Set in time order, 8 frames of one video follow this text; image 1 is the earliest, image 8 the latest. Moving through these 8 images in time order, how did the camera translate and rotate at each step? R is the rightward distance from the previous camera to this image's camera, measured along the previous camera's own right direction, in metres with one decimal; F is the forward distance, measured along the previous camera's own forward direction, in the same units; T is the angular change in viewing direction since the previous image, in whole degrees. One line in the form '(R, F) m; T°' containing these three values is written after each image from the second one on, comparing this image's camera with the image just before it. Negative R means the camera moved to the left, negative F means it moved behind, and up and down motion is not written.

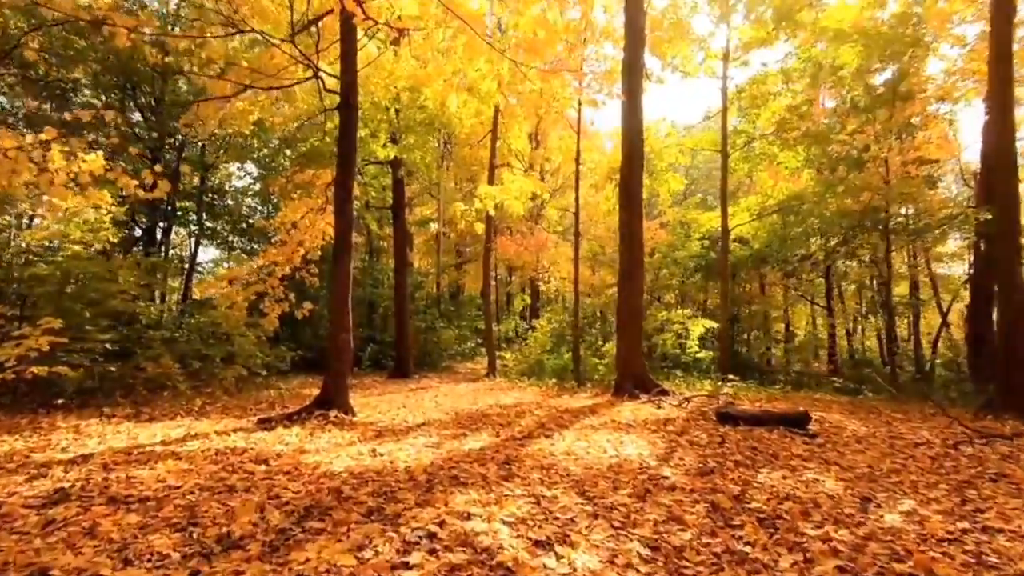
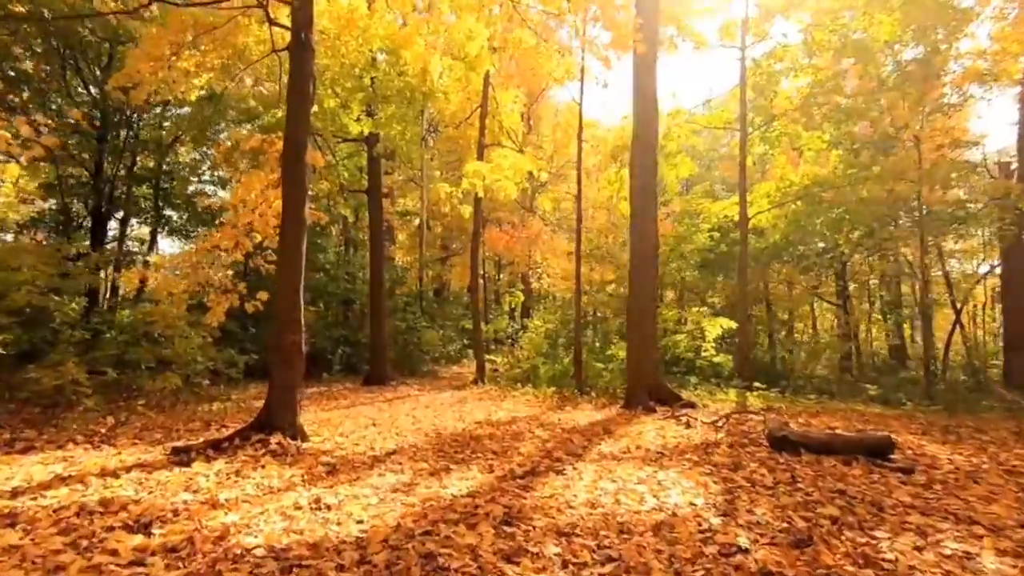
(-0.1, +2.0) m; +1°
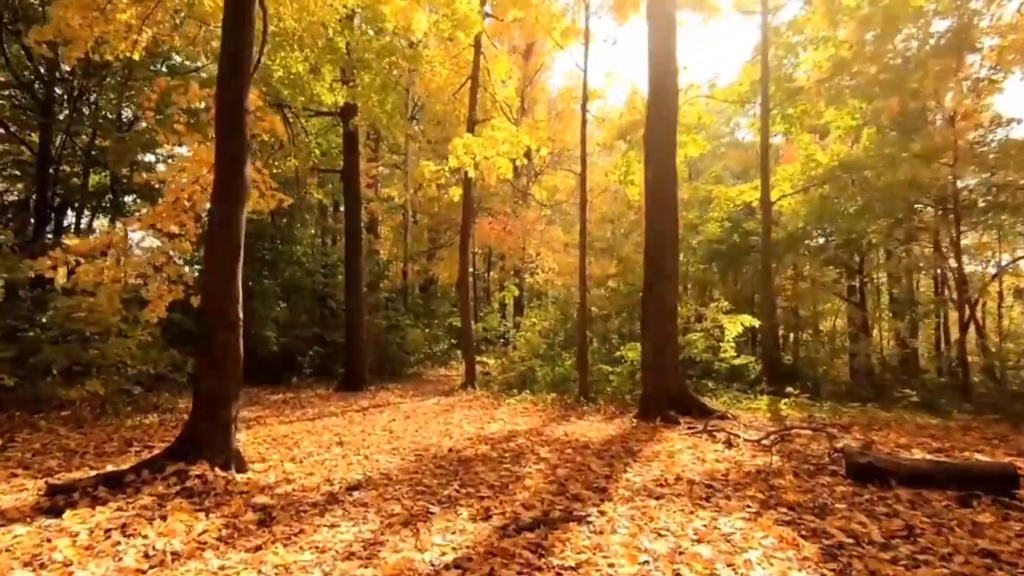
(-0.1, +1.7) m; +1°
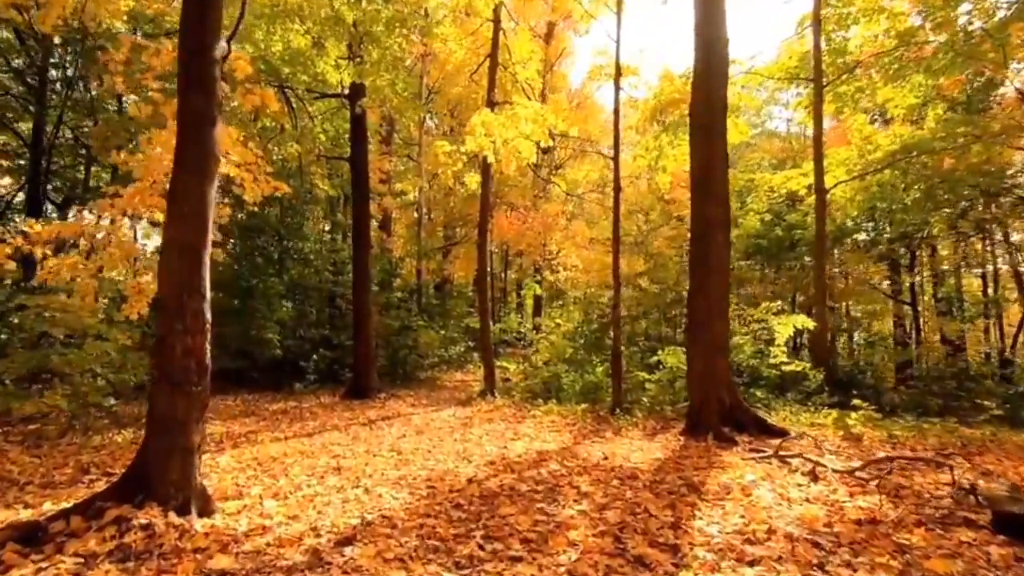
(-0.2, +1.3) m; -1°
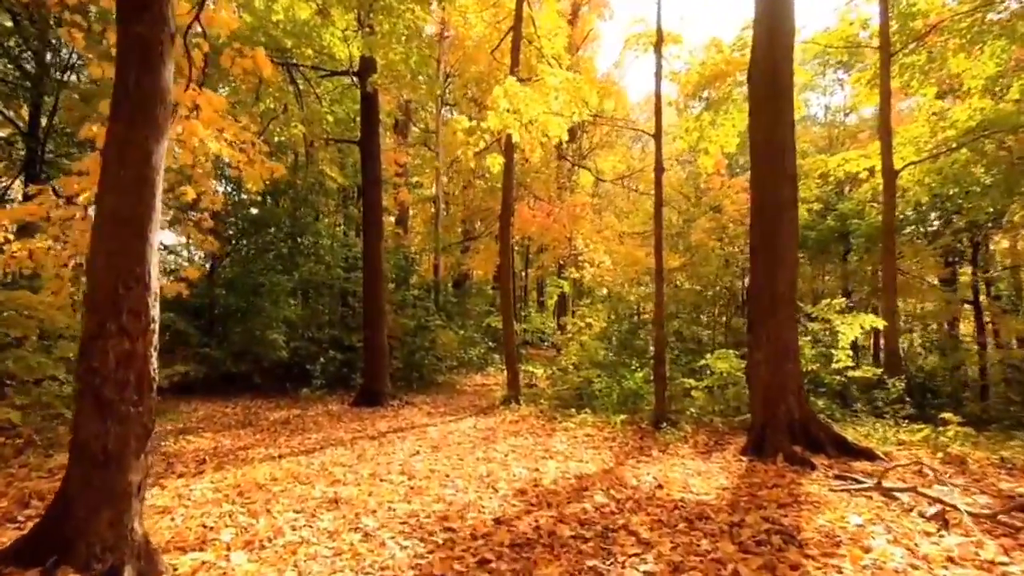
(-0.1, +1.2) m; -2°
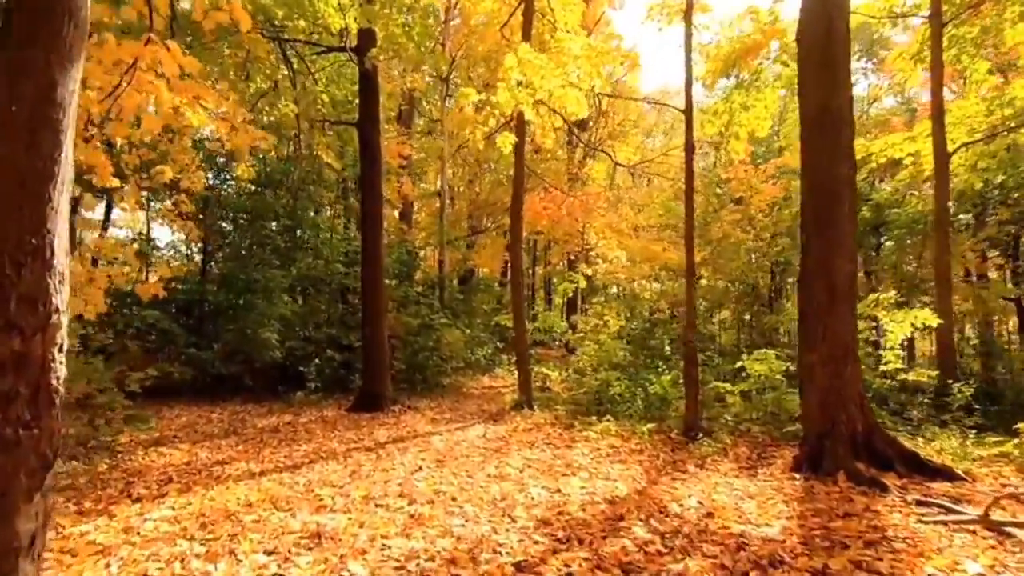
(-0.1, +0.9) m; 0°
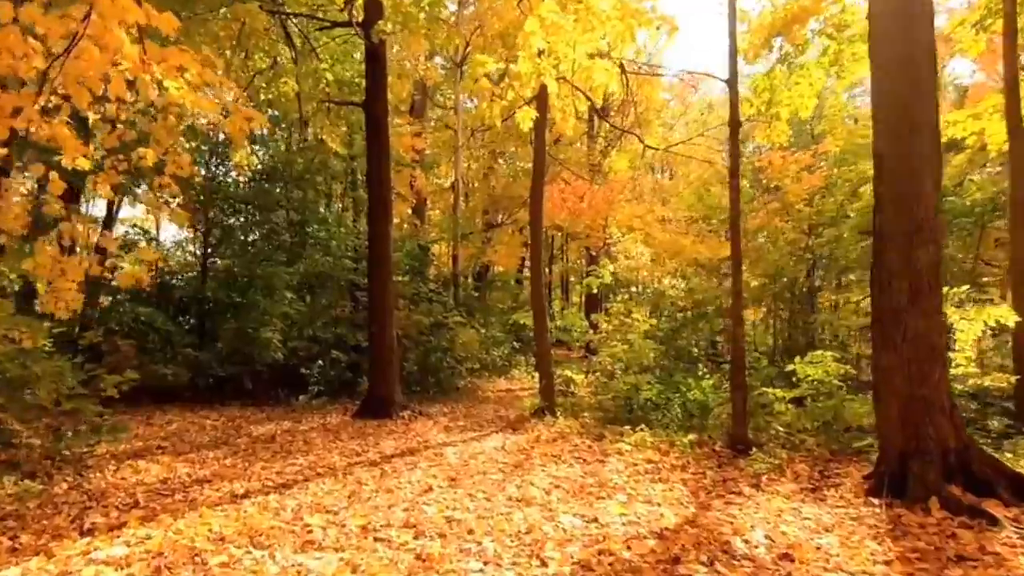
(-0.1, +0.9) m; -1°
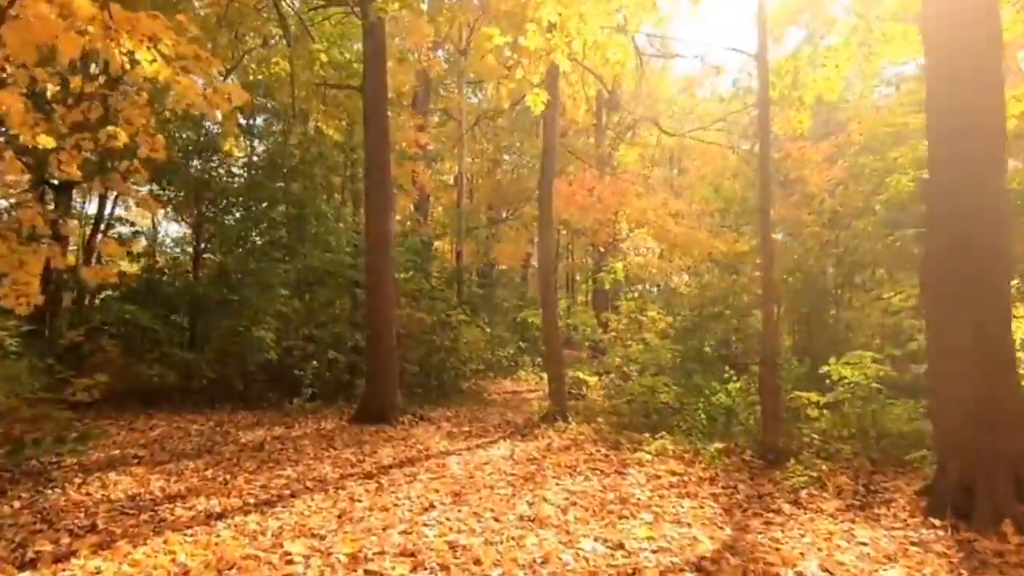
(-0.1, +0.6) m; 0°
